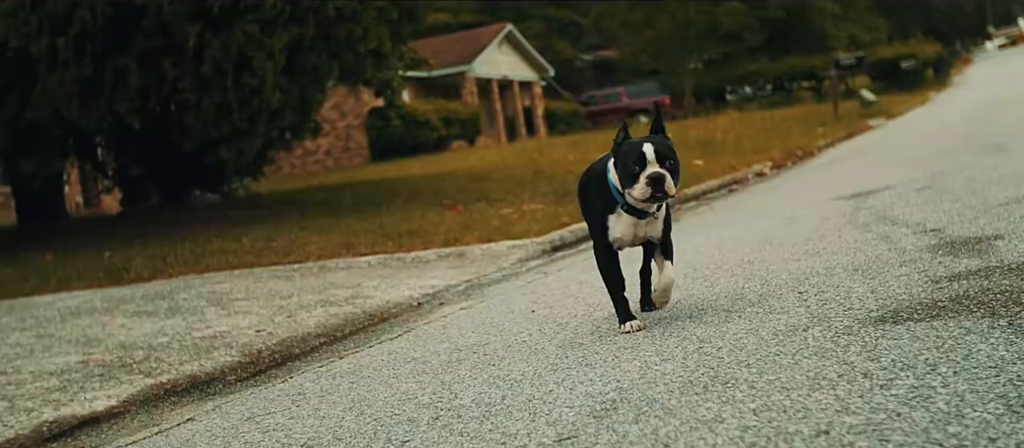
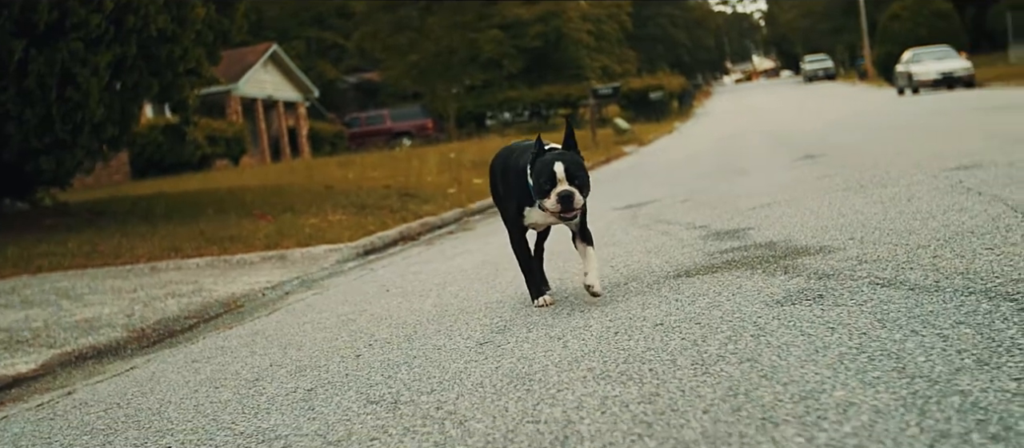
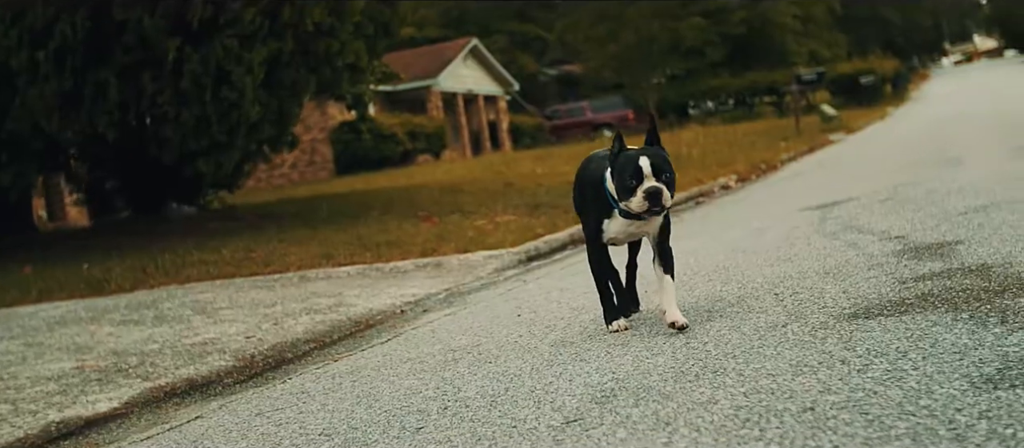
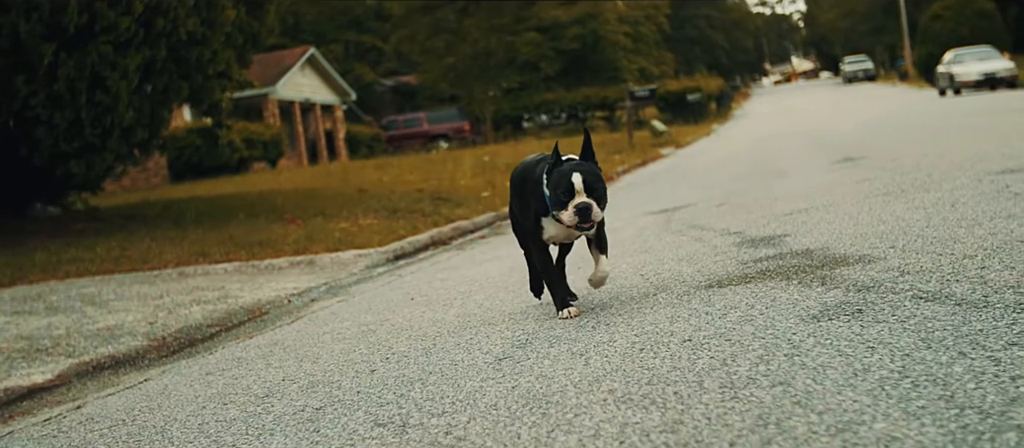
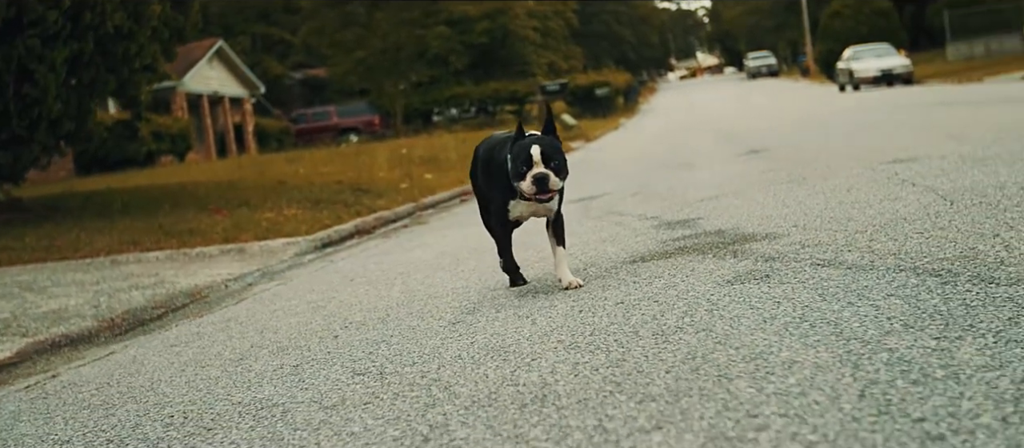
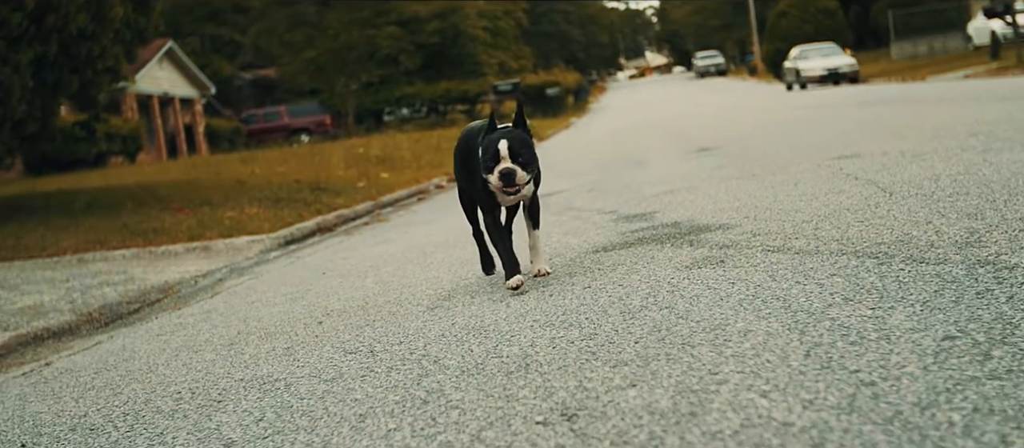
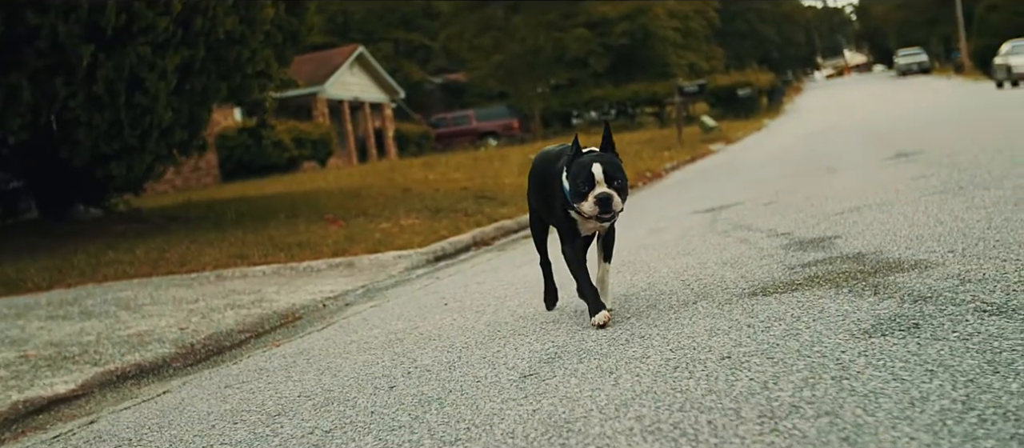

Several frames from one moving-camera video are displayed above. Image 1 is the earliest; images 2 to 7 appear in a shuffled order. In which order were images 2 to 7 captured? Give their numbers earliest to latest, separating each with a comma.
3, 7, 4, 2, 5, 6
